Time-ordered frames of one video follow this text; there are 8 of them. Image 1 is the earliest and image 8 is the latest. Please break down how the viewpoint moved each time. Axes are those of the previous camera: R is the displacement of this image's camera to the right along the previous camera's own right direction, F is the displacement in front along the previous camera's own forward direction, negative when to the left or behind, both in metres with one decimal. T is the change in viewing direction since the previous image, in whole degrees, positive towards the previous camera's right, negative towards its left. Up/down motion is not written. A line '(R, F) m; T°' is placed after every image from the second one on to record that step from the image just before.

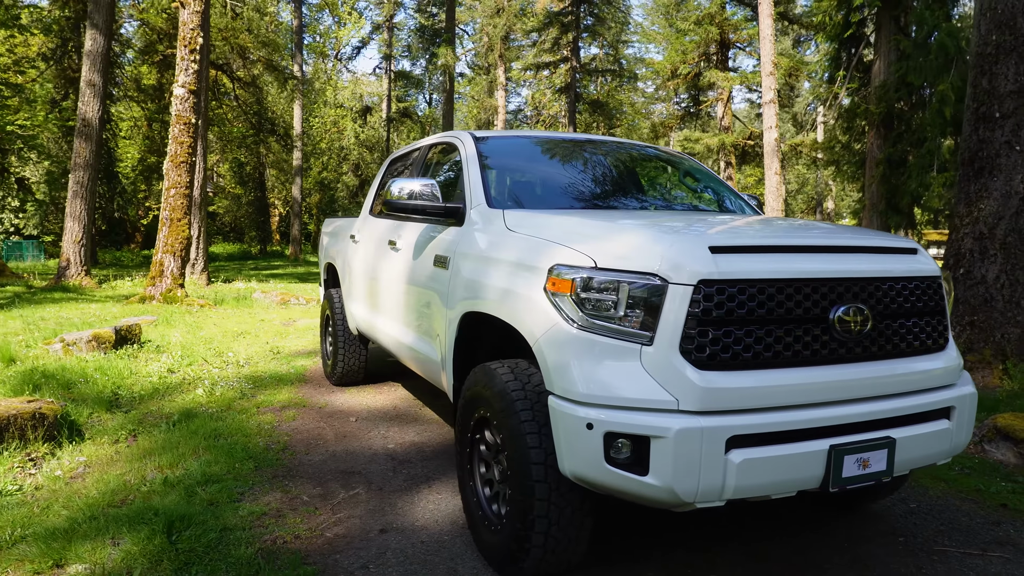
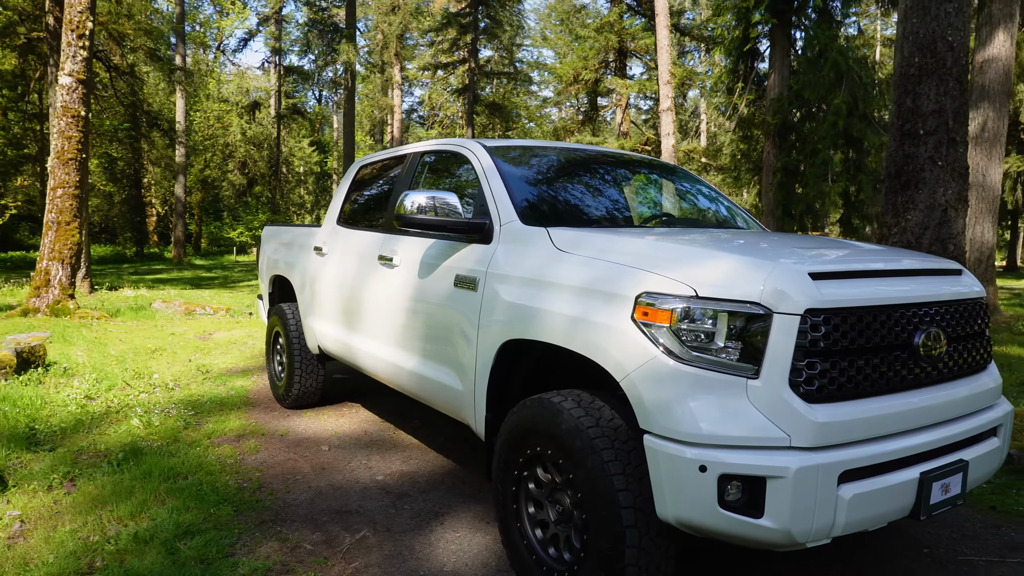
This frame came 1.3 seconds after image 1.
(-0.6, +0.3) m; +9°
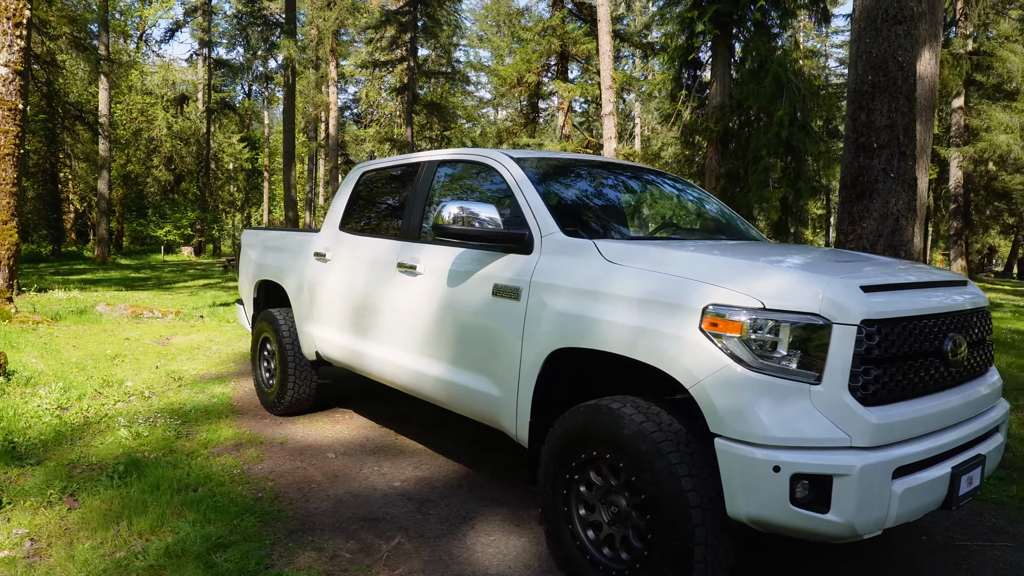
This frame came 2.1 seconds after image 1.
(-0.5, -0.1) m; +6°
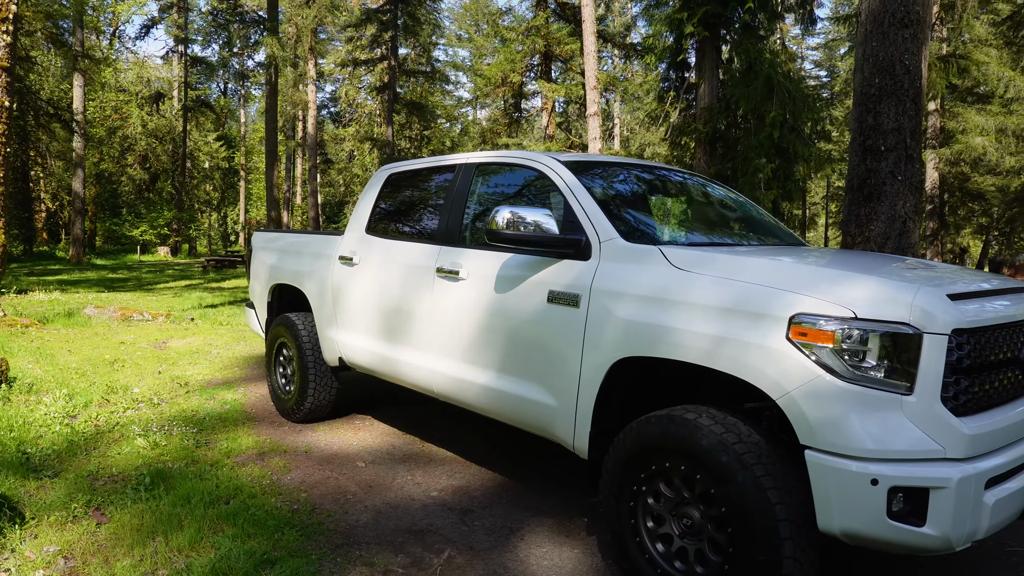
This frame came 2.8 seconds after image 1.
(-0.3, +0.1) m; +2°
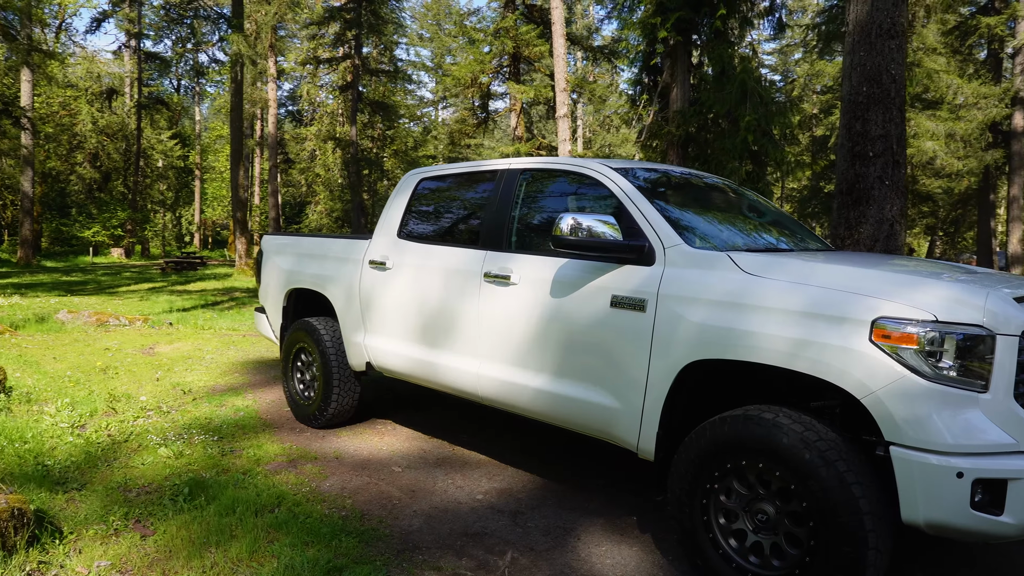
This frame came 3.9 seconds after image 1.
(-0.5, 0.0) m; +3°
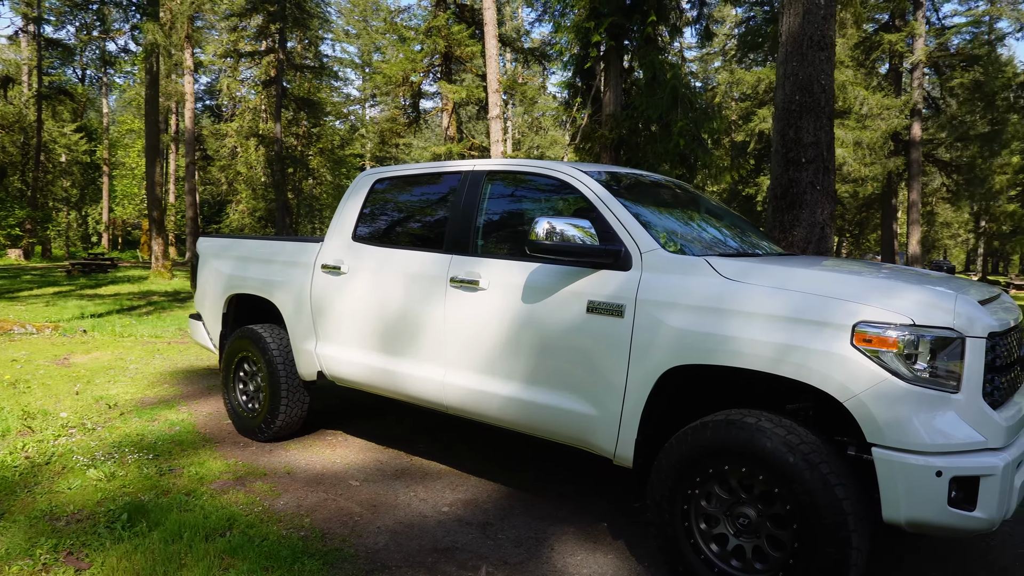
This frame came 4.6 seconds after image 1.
(-0.2, +0.1) m; +6°
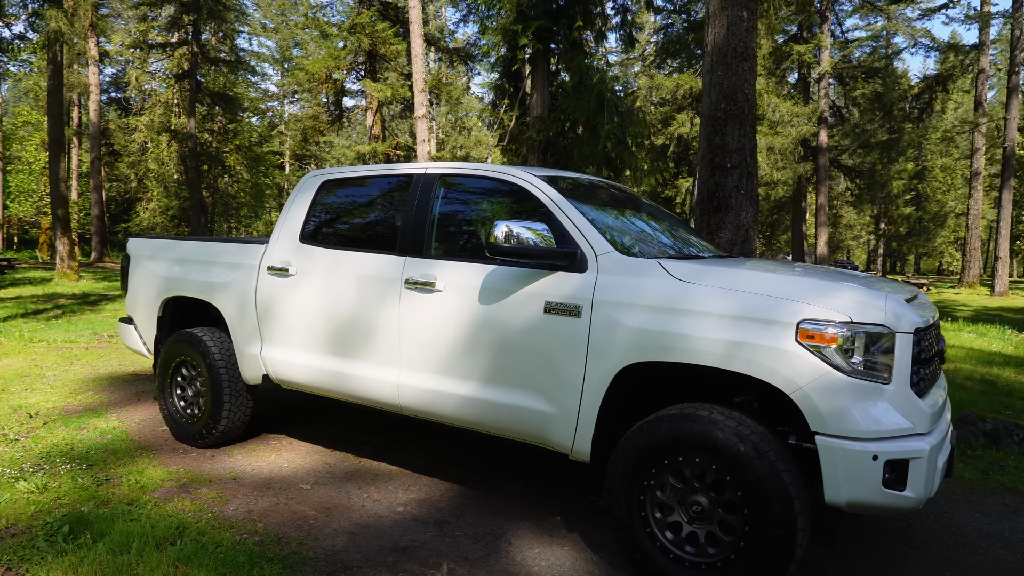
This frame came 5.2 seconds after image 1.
(-0.2, -0.1) m; +6°
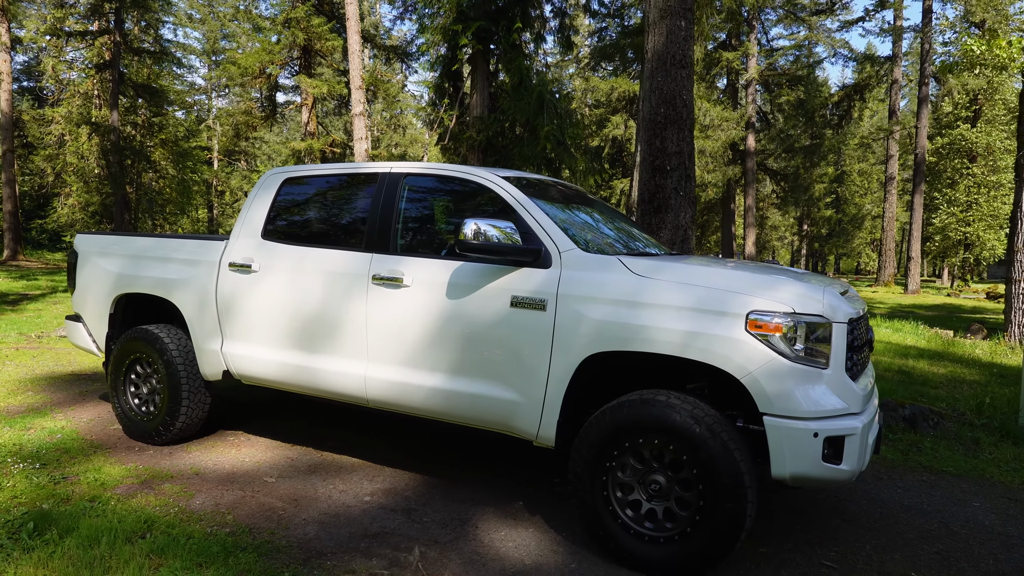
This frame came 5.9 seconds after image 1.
(-0.1, -0.2) m; +5°
